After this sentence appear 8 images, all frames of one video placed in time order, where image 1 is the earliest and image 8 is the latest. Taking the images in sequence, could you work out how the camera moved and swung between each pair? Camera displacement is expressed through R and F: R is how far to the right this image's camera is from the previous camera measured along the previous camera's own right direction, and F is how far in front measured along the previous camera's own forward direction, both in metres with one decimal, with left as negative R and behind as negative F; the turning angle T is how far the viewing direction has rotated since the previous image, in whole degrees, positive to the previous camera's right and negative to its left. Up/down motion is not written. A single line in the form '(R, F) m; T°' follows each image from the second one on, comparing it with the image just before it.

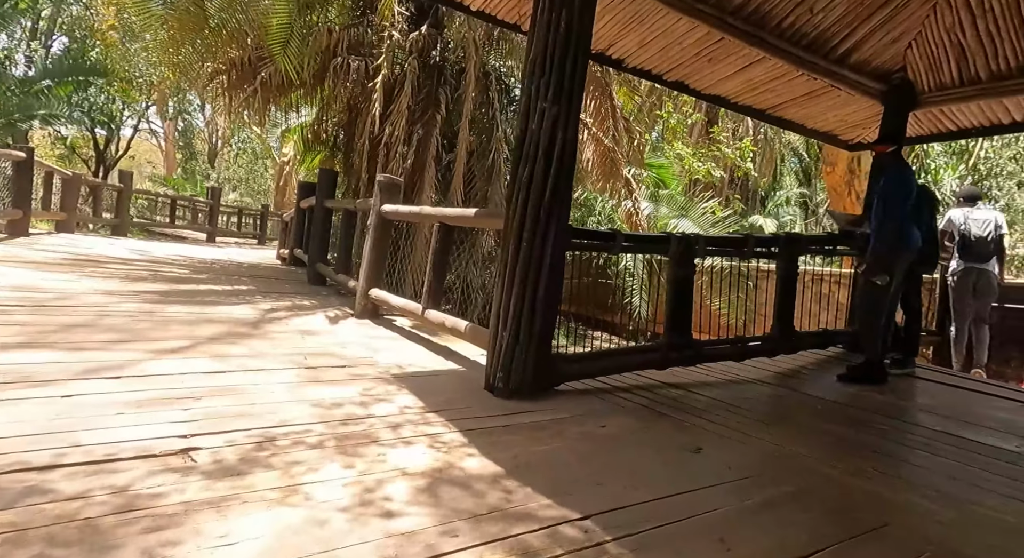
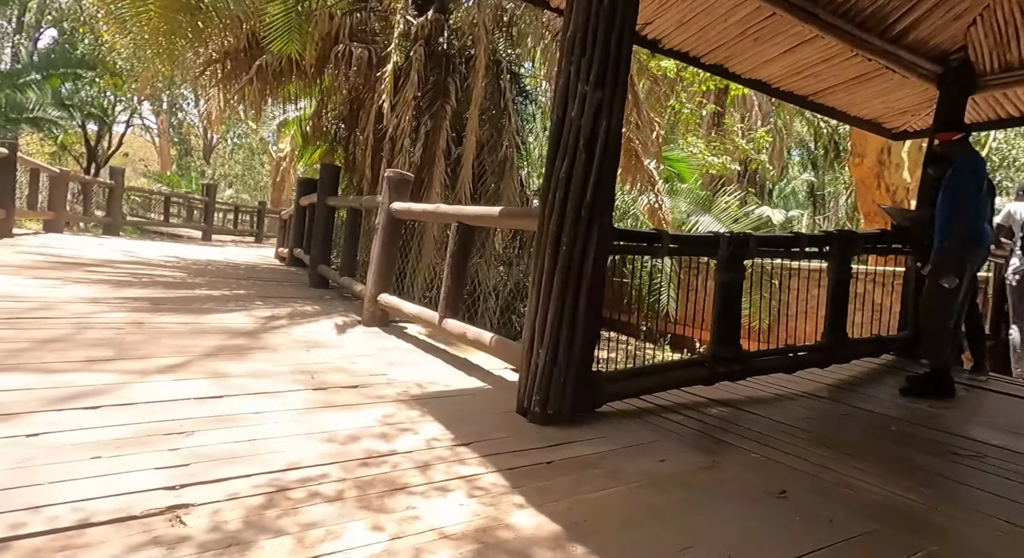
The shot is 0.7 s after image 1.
(-0.1, +0.2) m; 0°
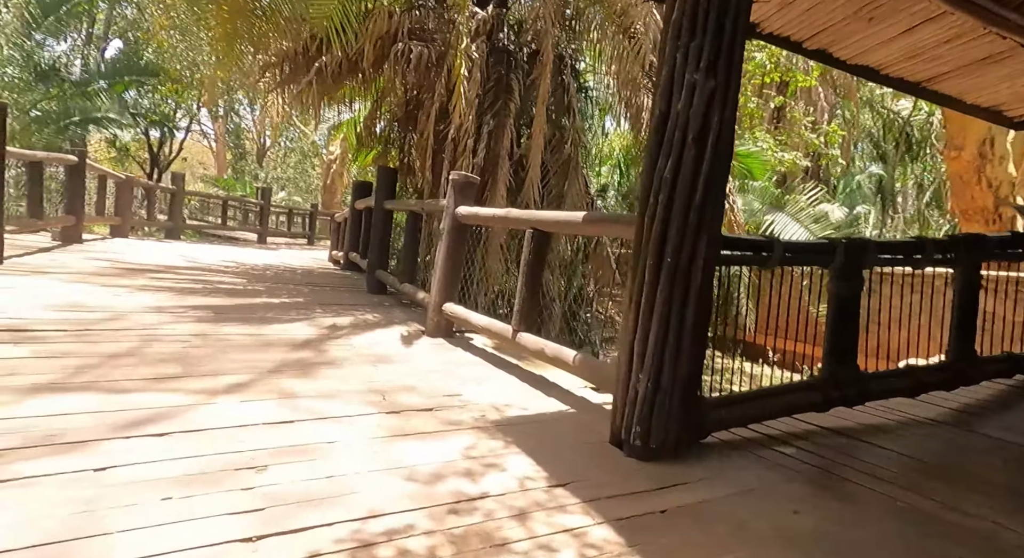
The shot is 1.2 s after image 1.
(-0.1, +0.2) m; -4°
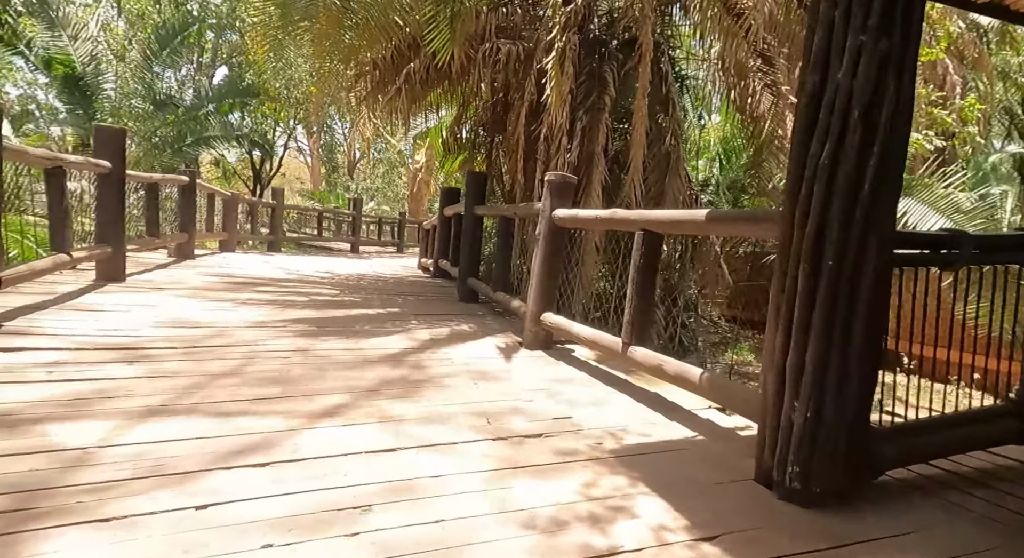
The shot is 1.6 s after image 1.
(-0.1, +0.2) m; -8°
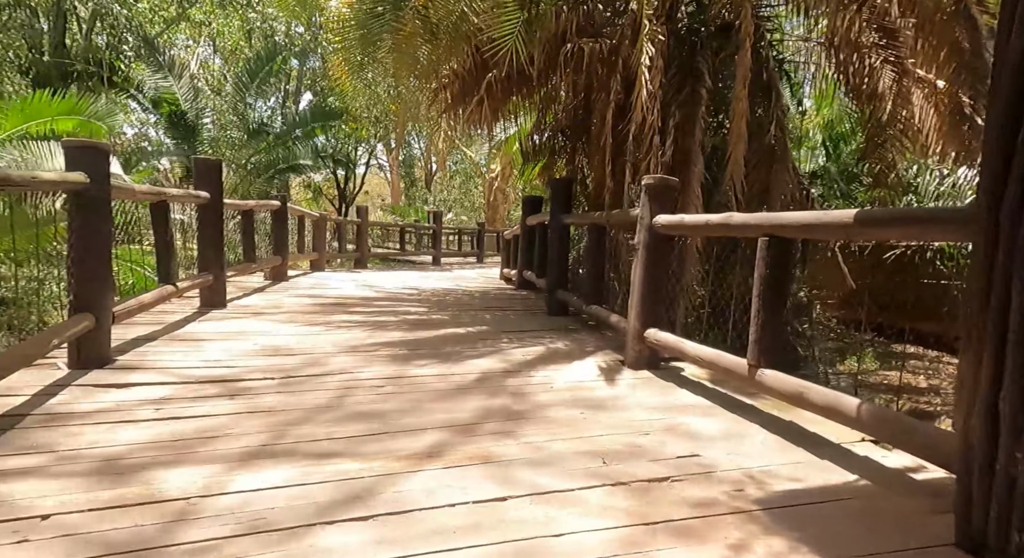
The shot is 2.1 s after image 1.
(-0.1, +0.2) m; -7°
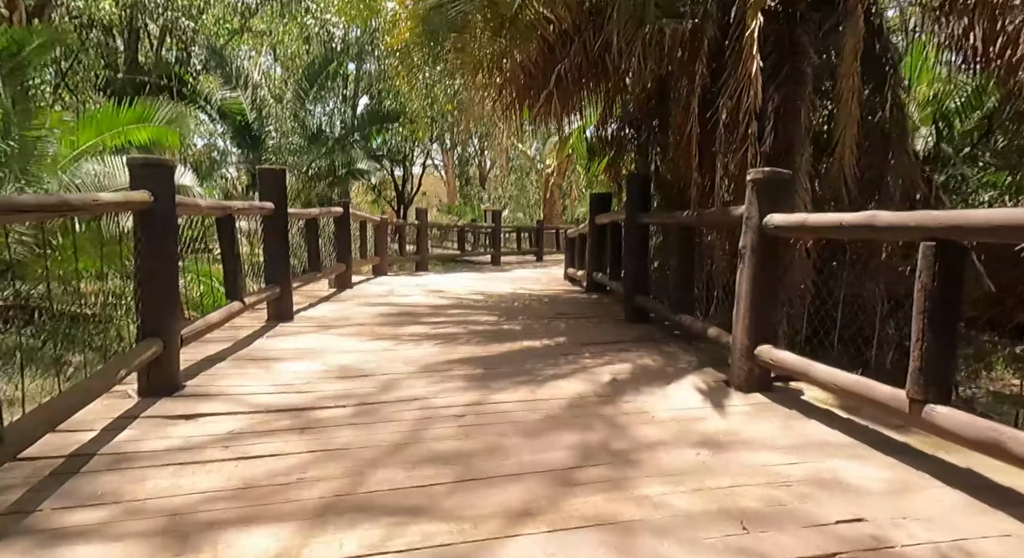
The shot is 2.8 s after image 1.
(-0.1, +0.3) m; -5°
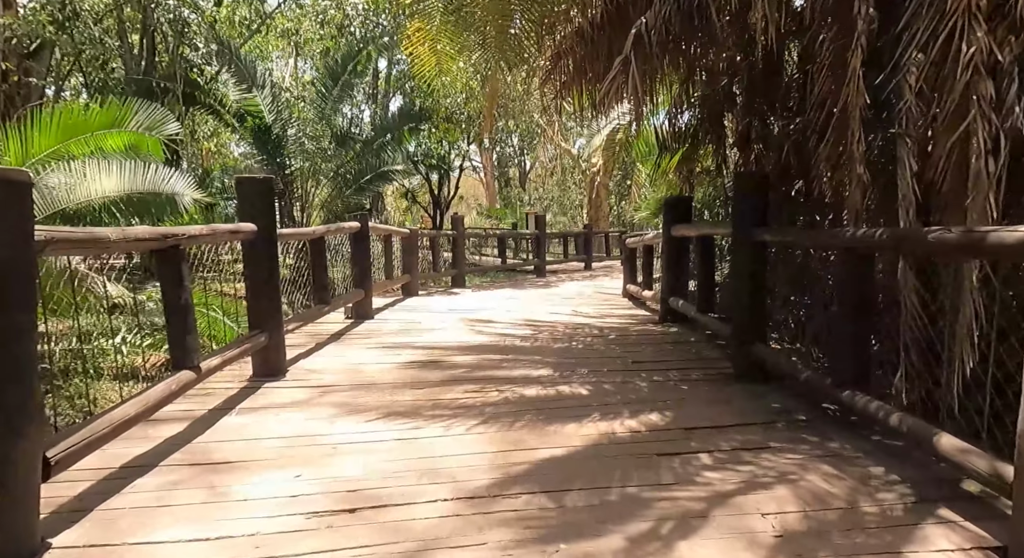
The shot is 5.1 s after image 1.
(-0.1, +1.1) m; -4°
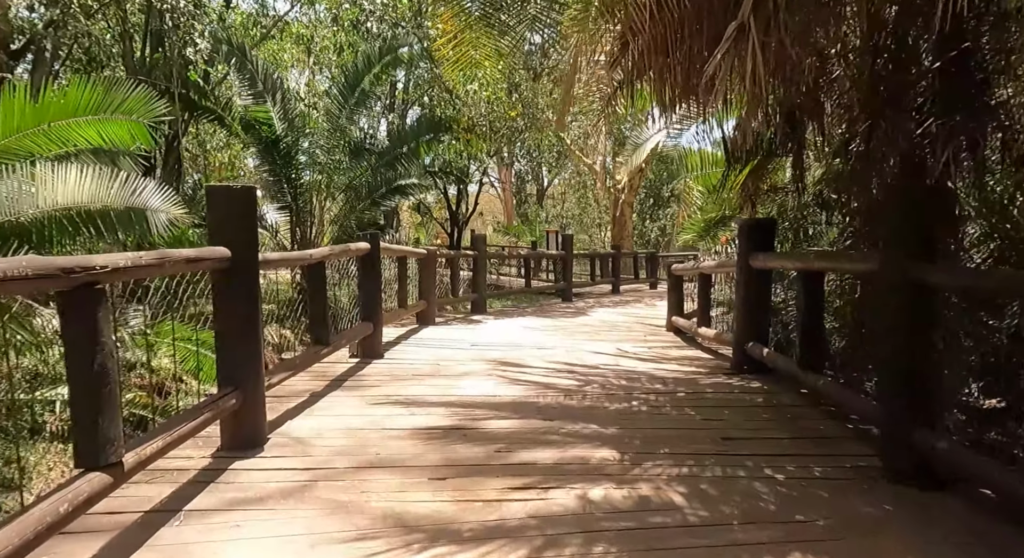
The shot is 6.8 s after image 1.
(-0.2, +0.8) m; -1°
